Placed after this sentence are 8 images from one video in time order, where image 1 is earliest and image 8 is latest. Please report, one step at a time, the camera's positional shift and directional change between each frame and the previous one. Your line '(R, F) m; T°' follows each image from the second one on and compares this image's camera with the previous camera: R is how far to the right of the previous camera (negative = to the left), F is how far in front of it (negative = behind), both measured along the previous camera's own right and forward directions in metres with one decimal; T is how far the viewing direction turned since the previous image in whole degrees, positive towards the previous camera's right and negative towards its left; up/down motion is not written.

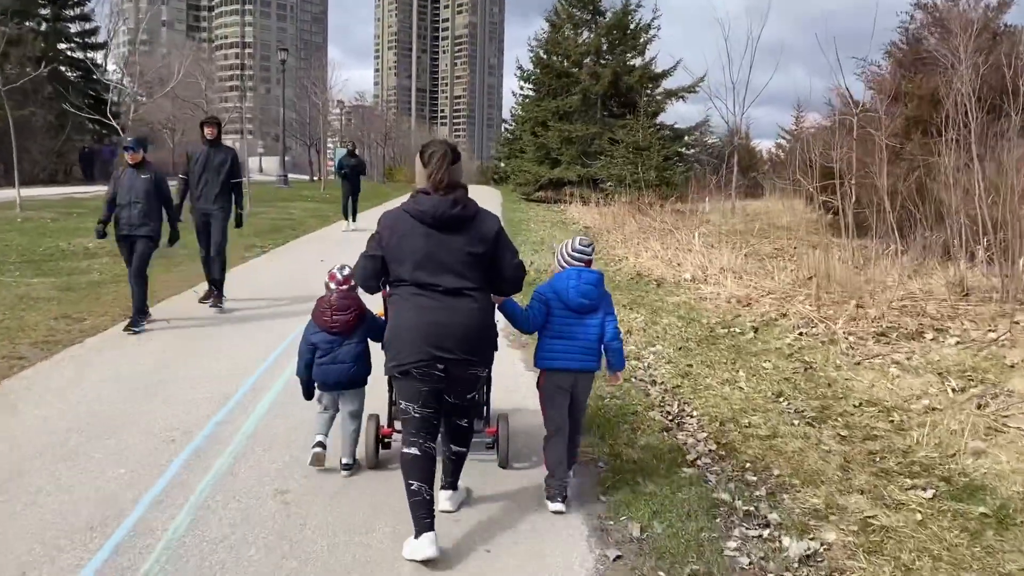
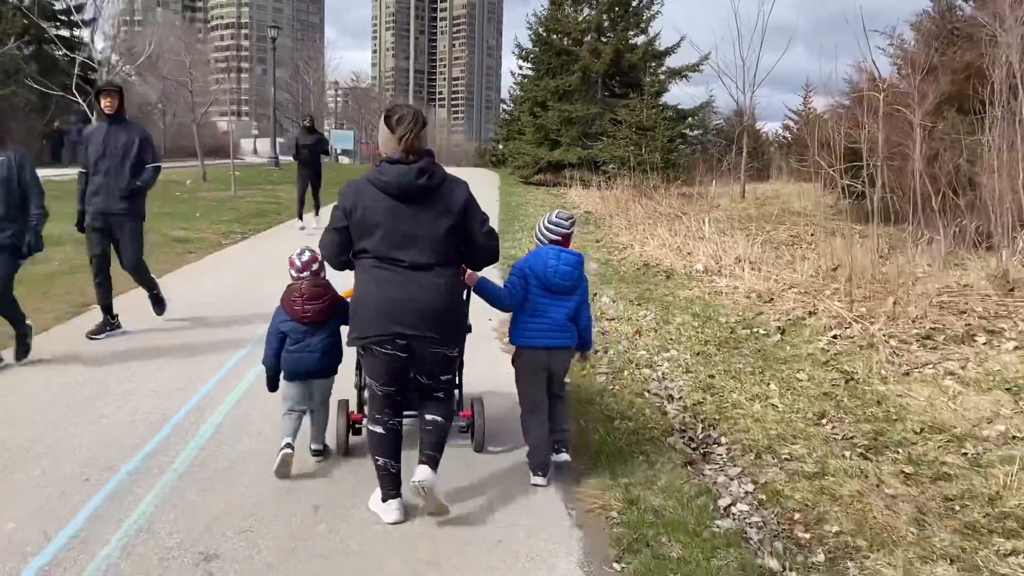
(0.0, +0.9) m; 0°
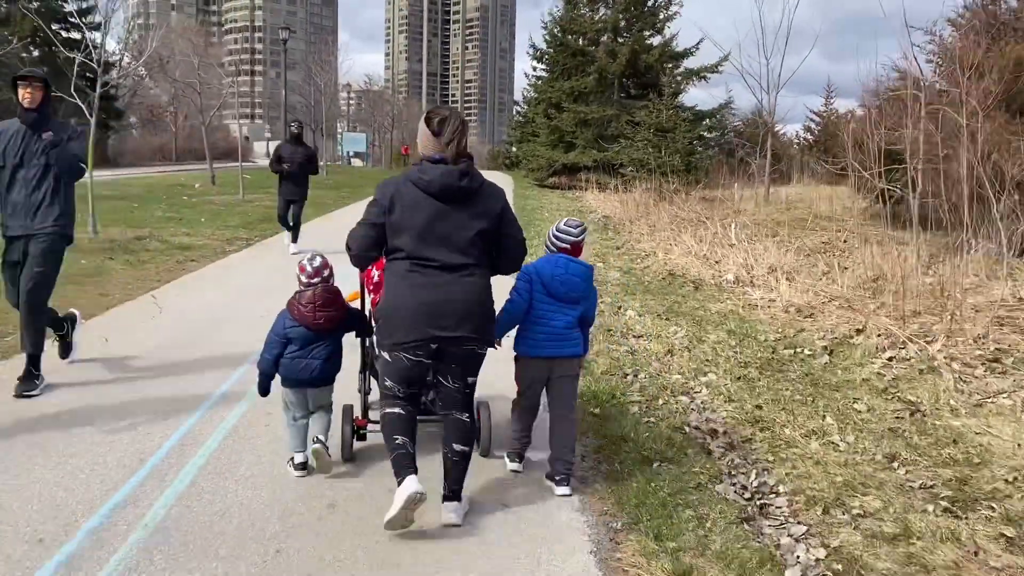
(-0.1, +0.6) m; -1°
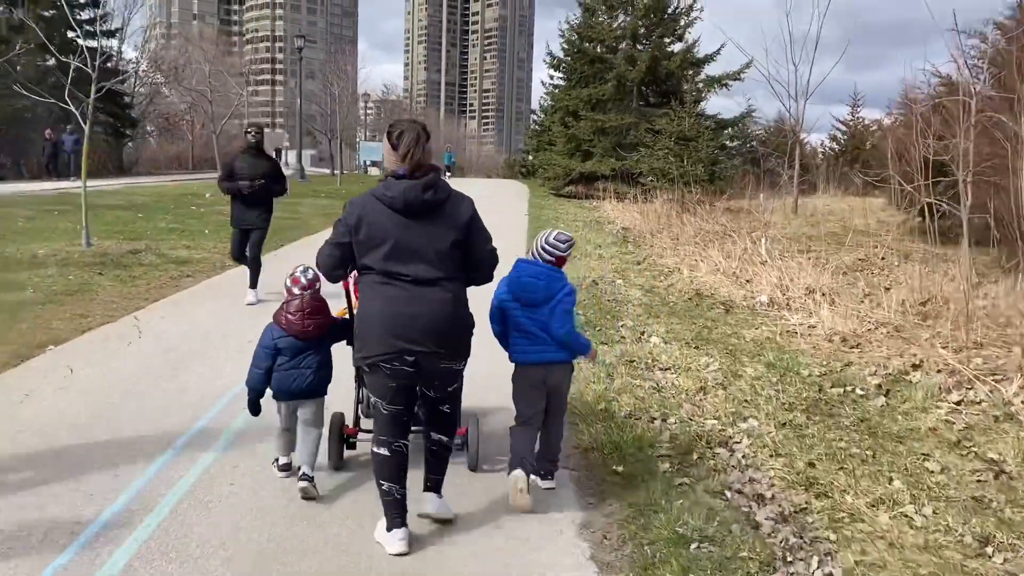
(0.0, +0.7) m; -1°
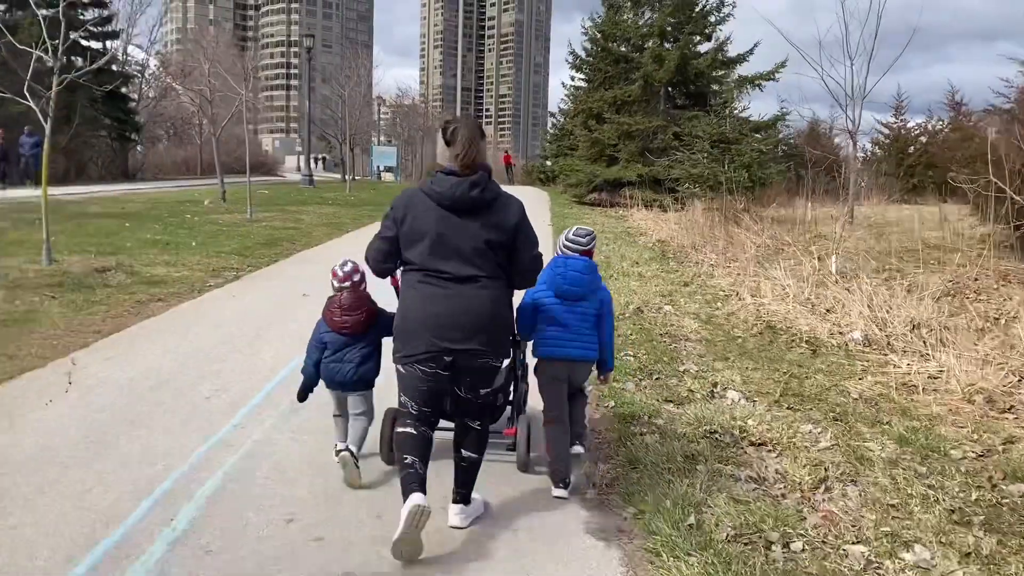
(-0.1, +1.6) m; -1°
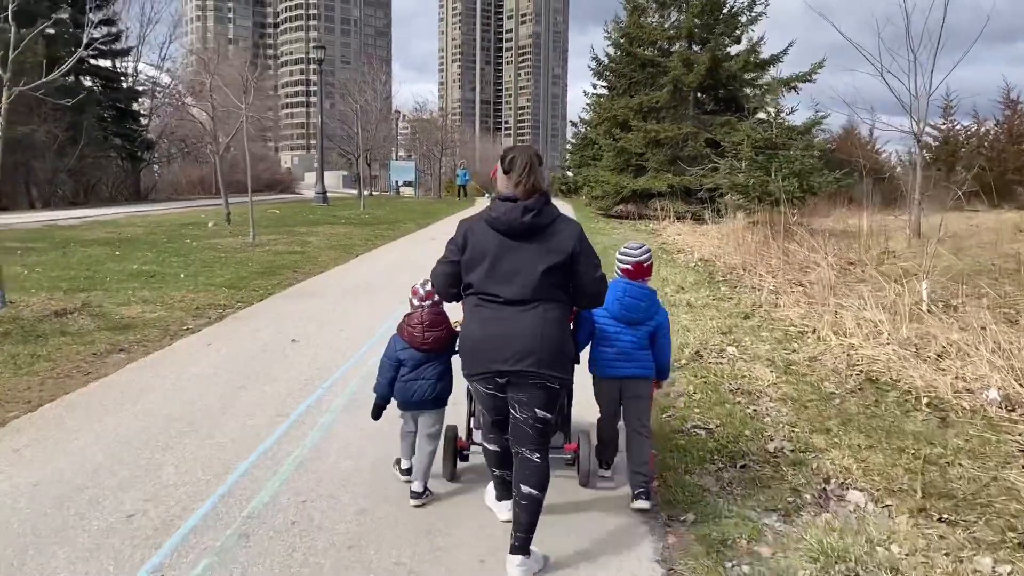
(-0.1, +1.5) m; -2°
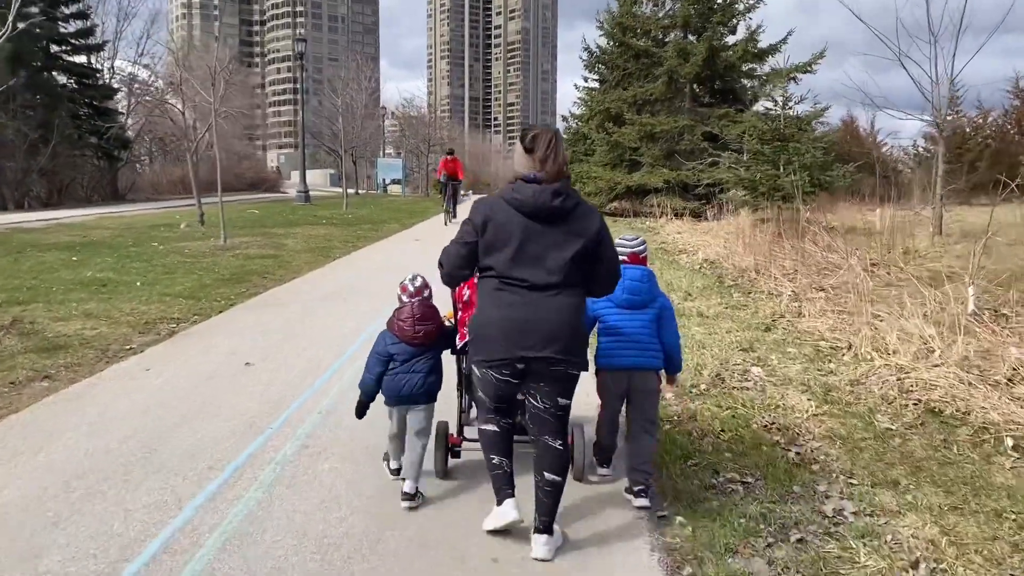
(0.0, +1.0) m; +1°
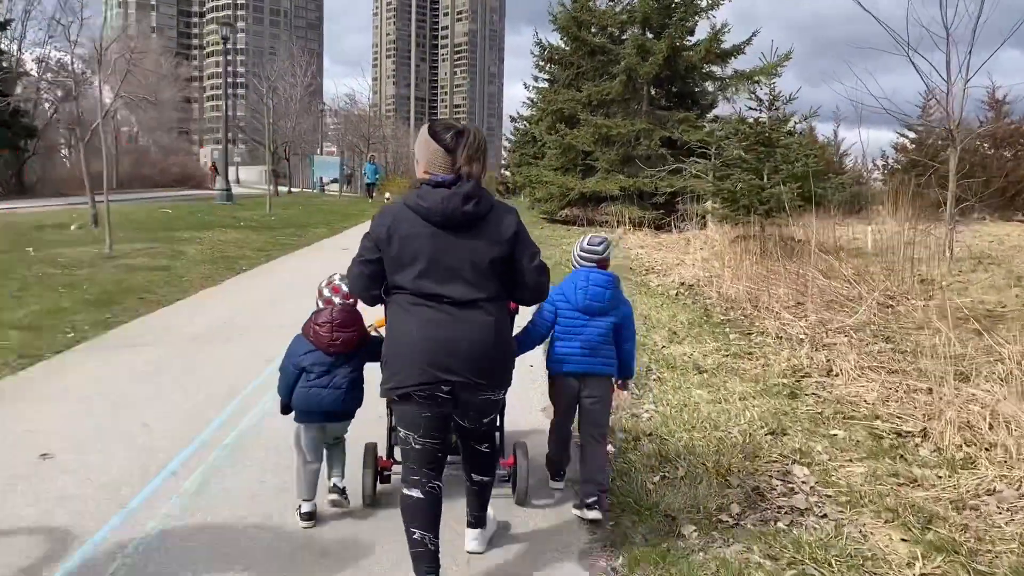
(0.0, +2.1) m; +4°
